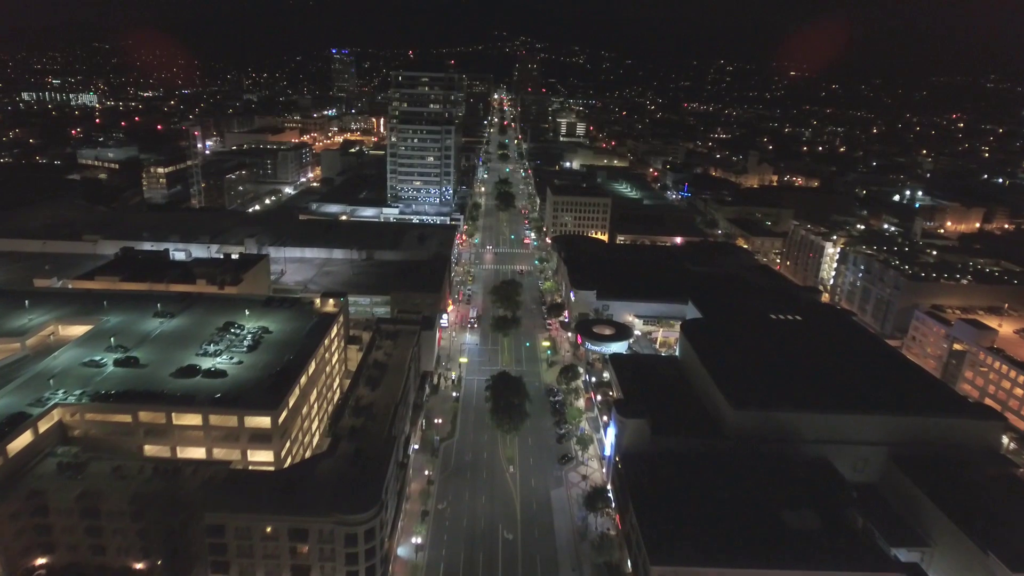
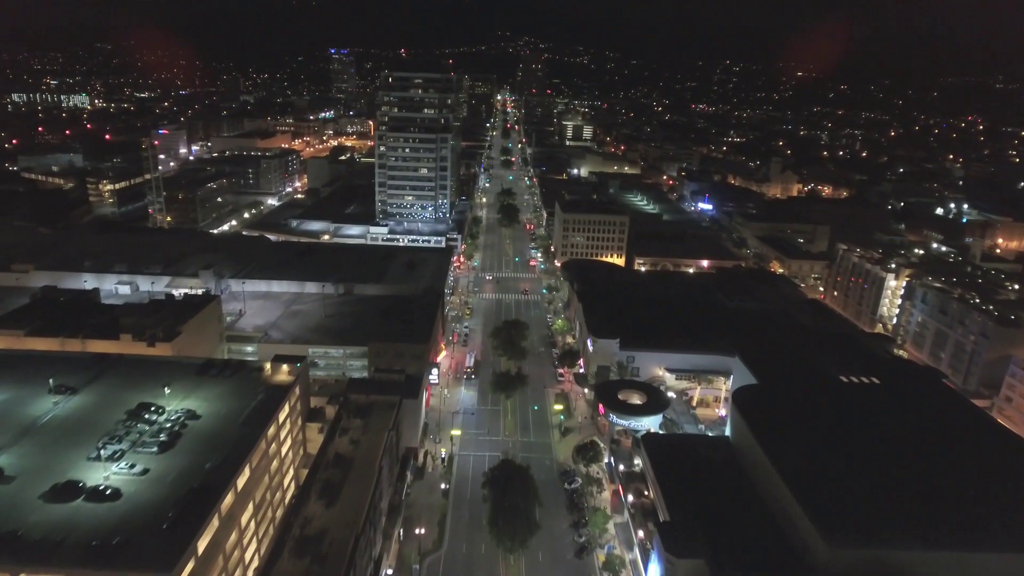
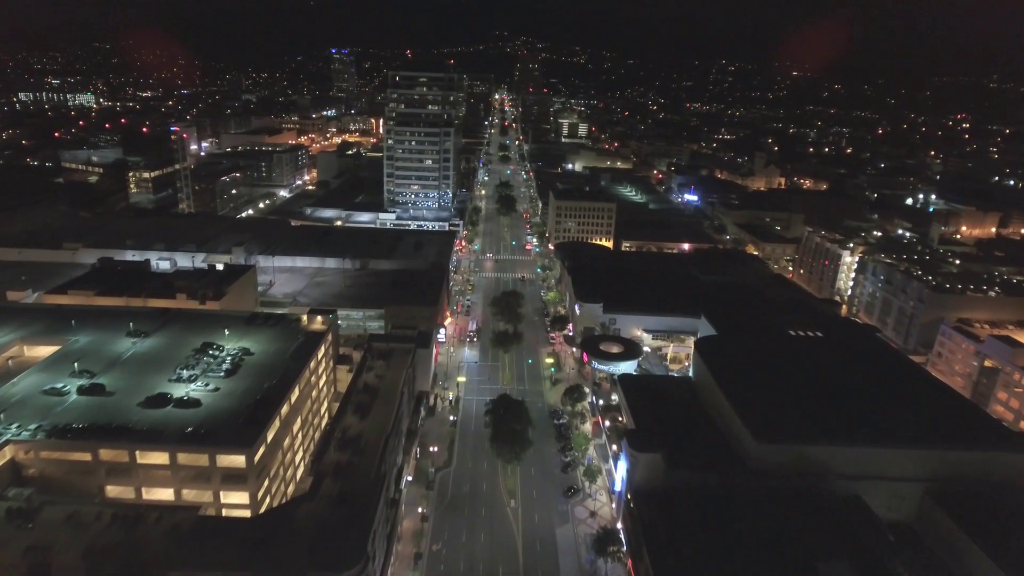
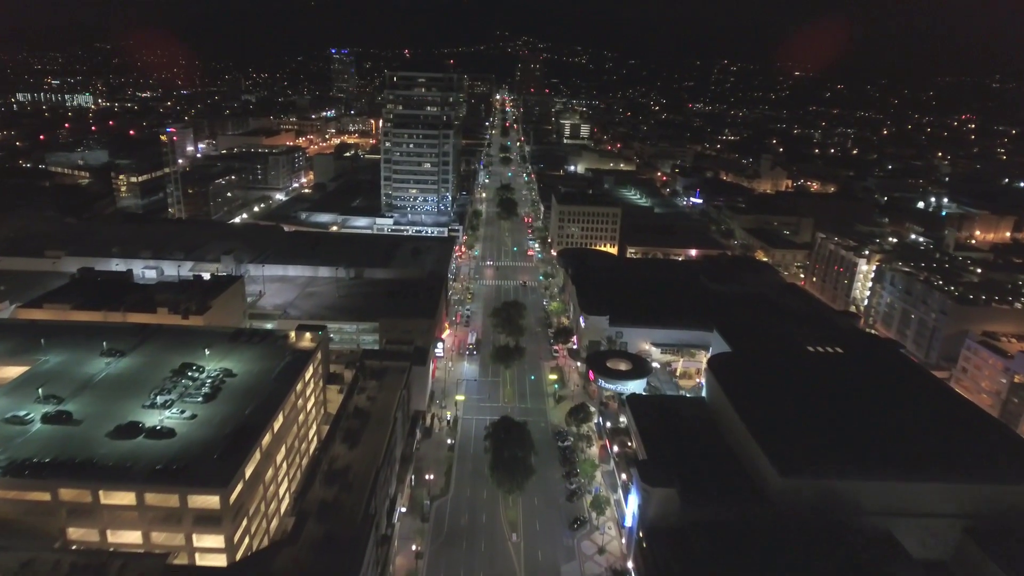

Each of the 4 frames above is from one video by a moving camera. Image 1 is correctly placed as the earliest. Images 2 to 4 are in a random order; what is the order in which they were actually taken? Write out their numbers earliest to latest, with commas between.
3, 4, 2
